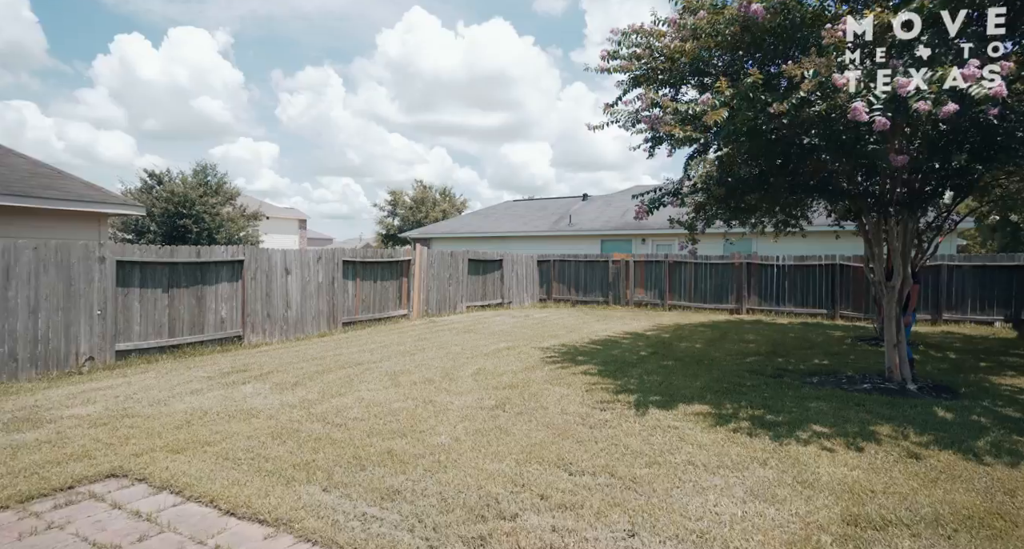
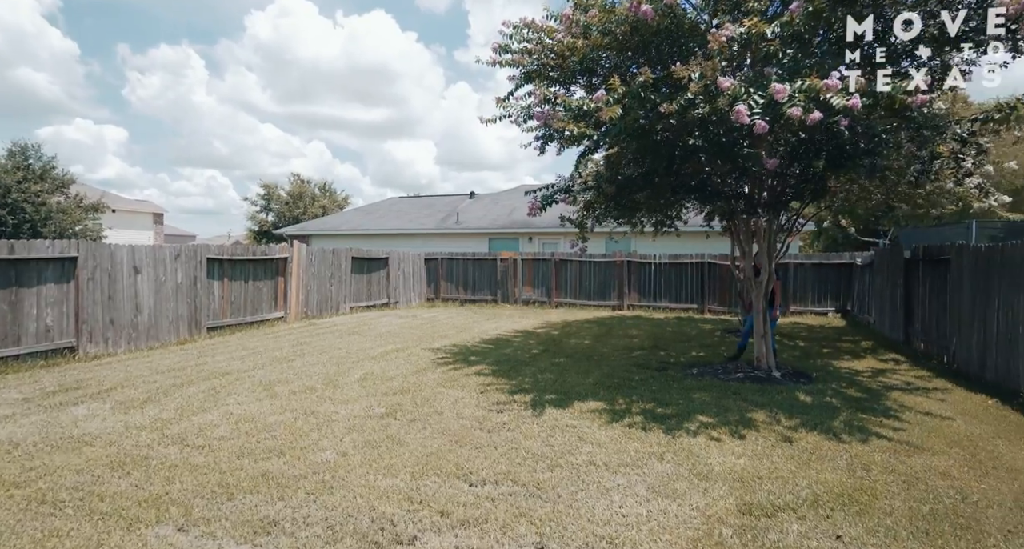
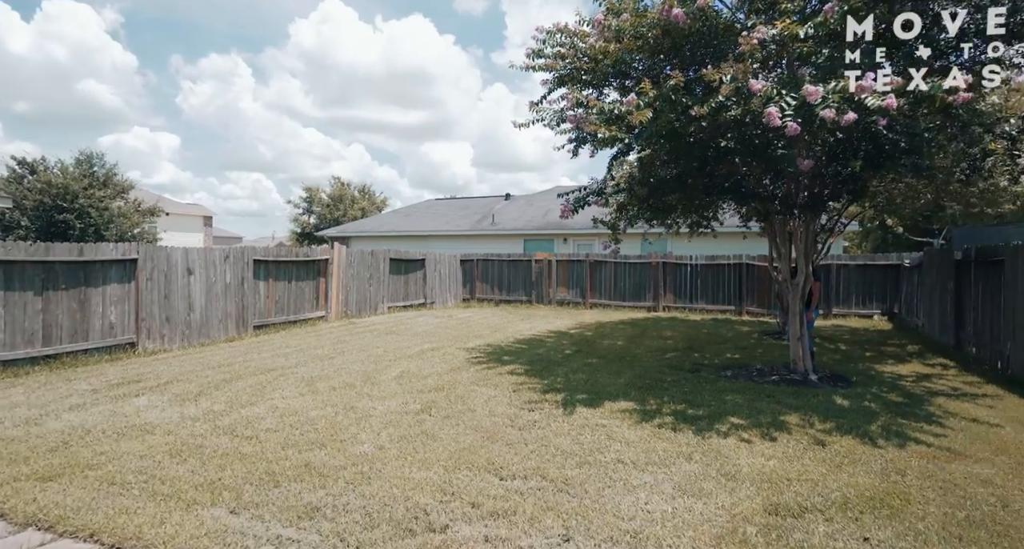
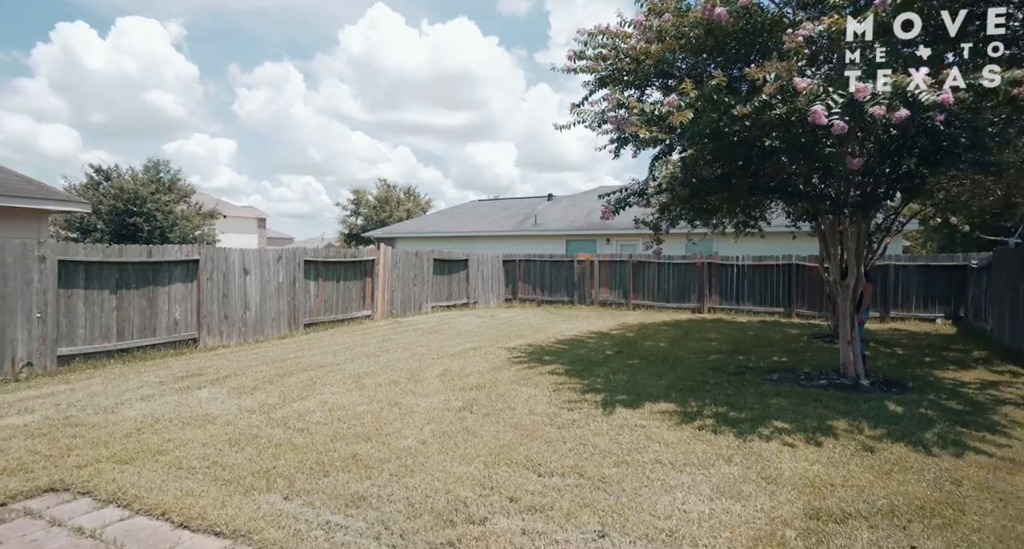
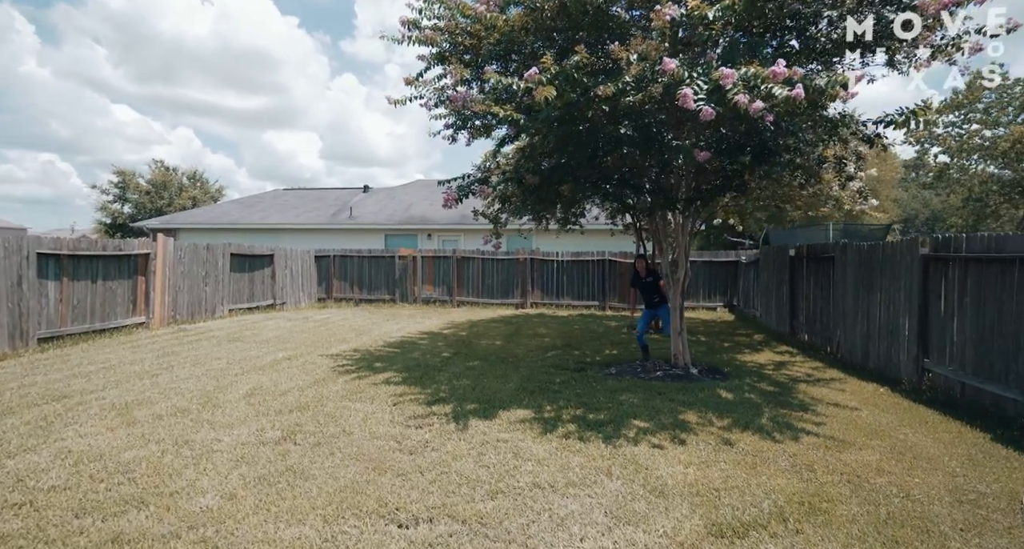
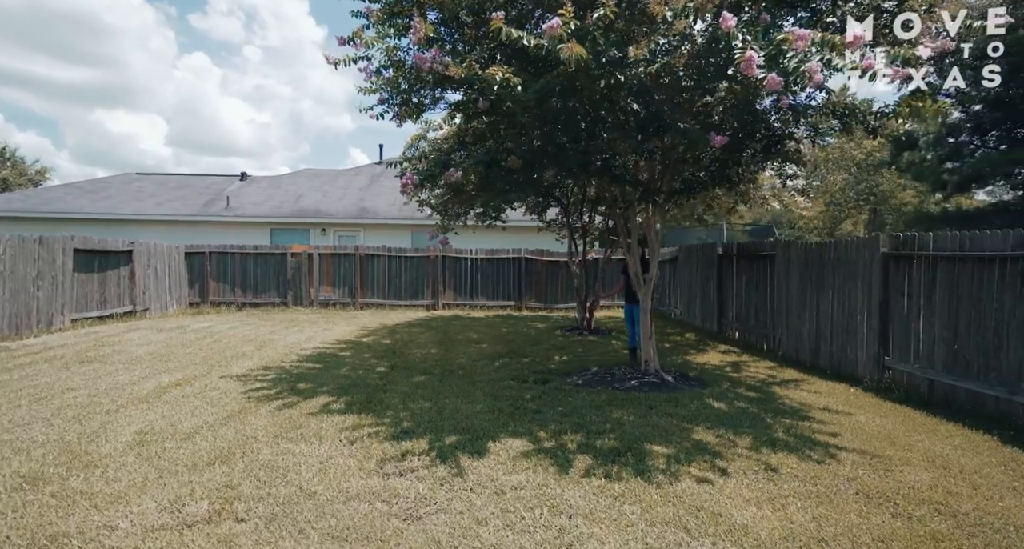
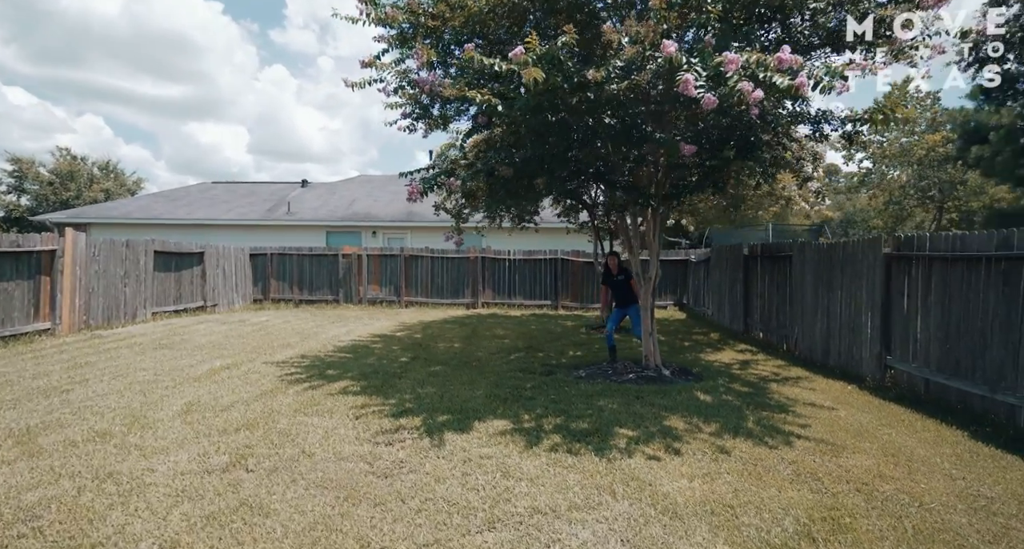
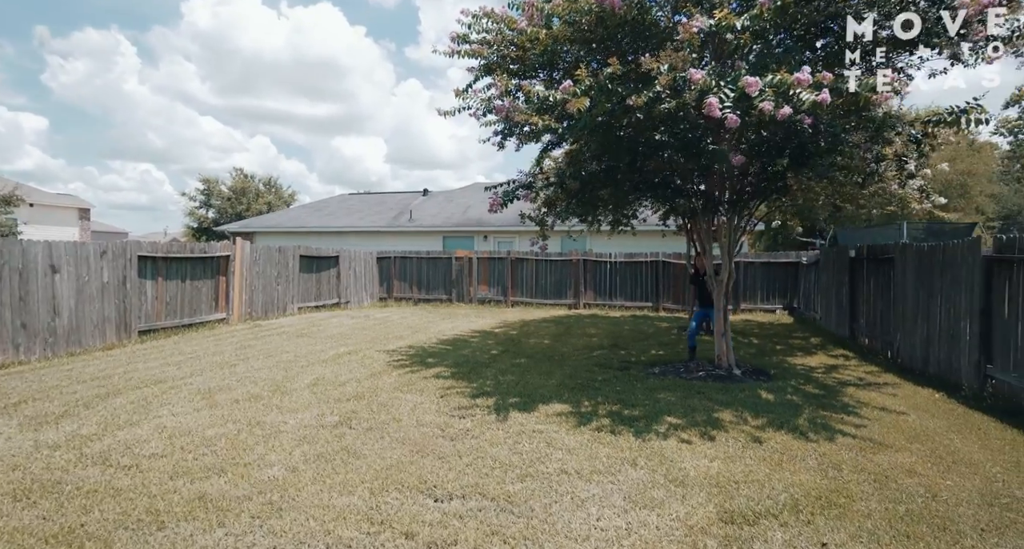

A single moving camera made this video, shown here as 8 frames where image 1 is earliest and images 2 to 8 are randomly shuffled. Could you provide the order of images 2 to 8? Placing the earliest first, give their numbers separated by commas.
4, 3, 2, 8, 5, 7, 6
